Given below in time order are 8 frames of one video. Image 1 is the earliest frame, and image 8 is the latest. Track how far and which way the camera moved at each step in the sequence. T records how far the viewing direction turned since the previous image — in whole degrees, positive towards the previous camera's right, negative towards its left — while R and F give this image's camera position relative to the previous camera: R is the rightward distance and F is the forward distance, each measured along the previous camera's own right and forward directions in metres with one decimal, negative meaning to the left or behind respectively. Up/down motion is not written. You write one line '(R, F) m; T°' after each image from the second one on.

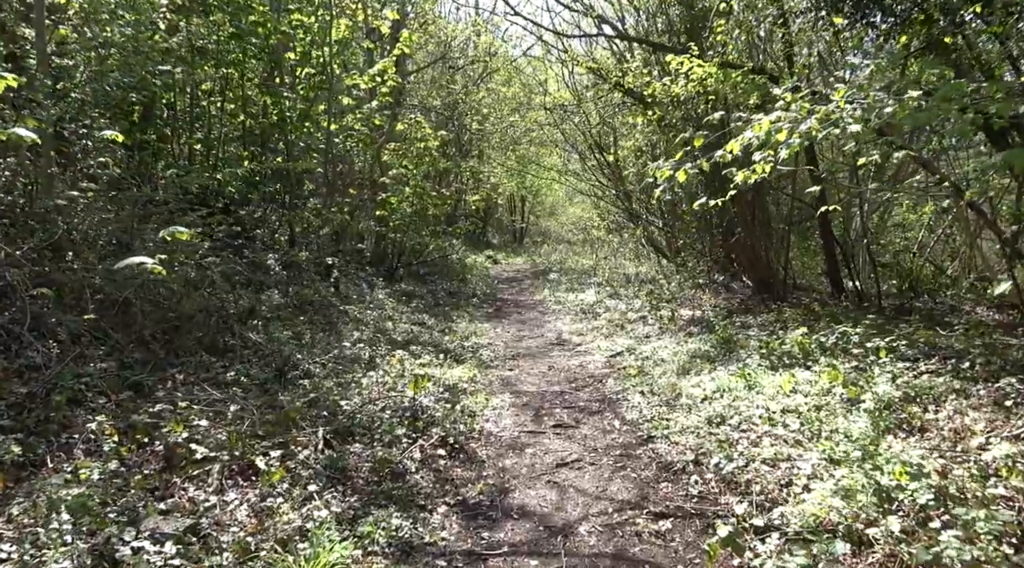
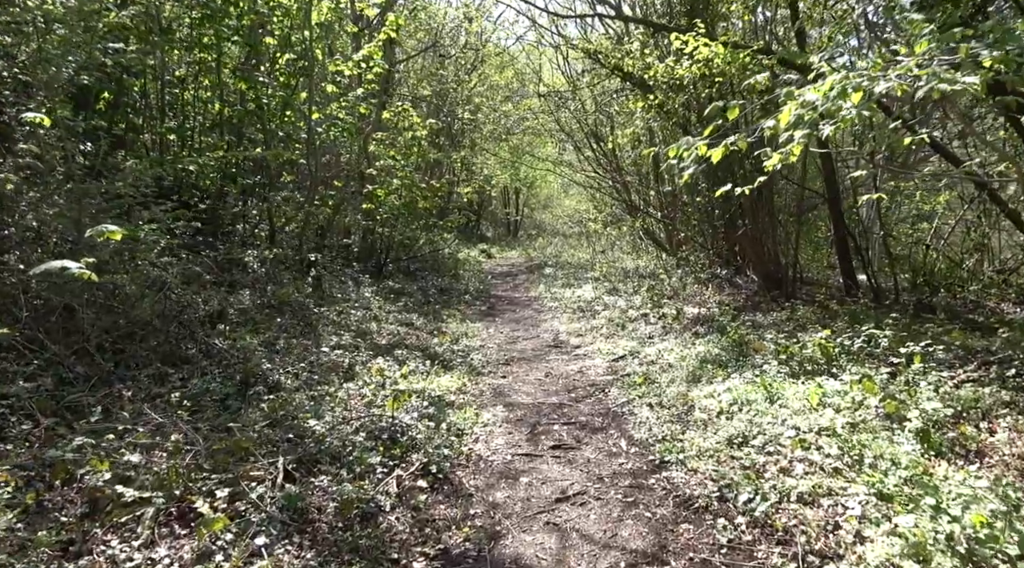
(0.0, +0.7) m; 0°
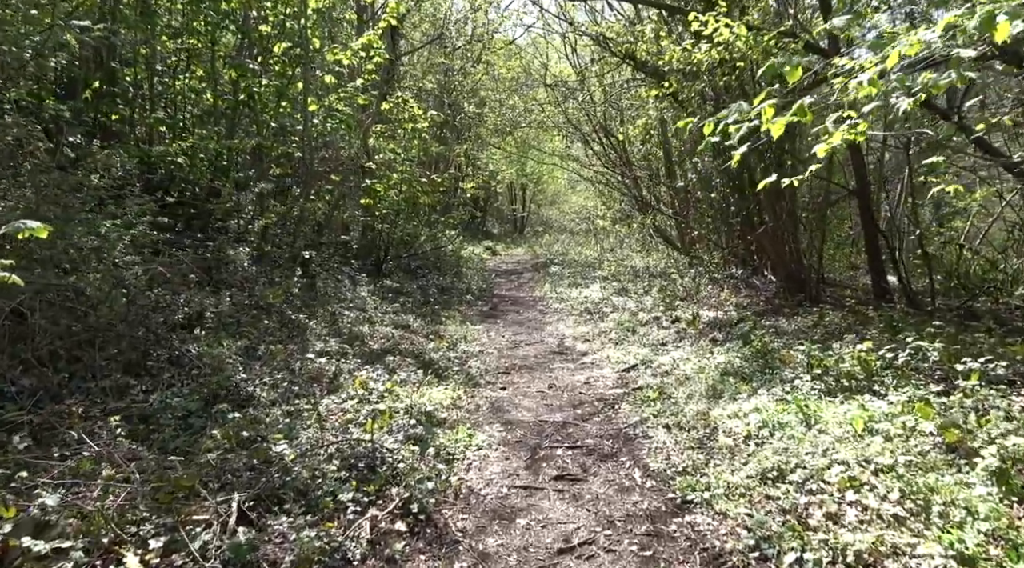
(+0.1, +0.7) m; -1°
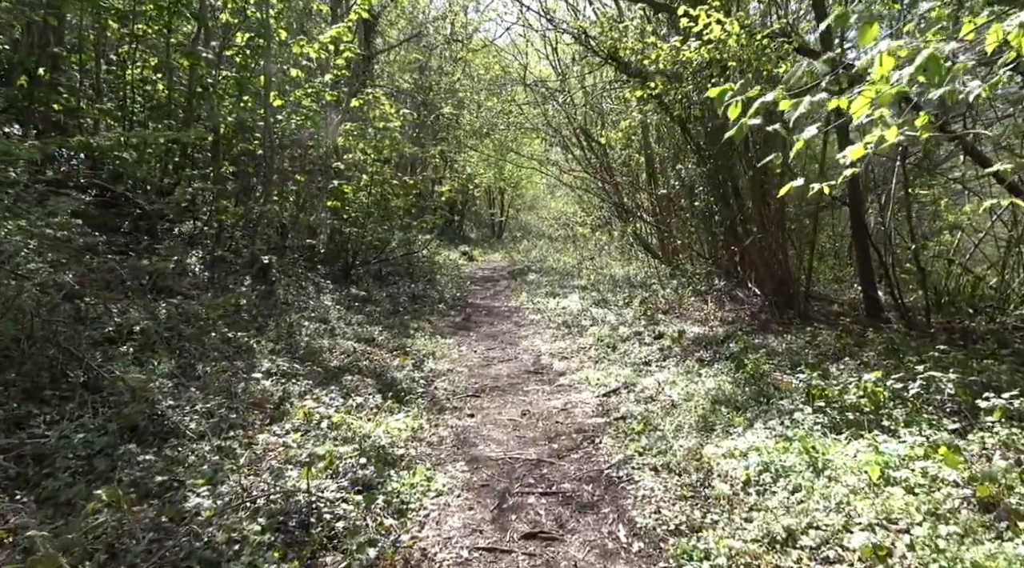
(+0.1, +0.7) m; +2°
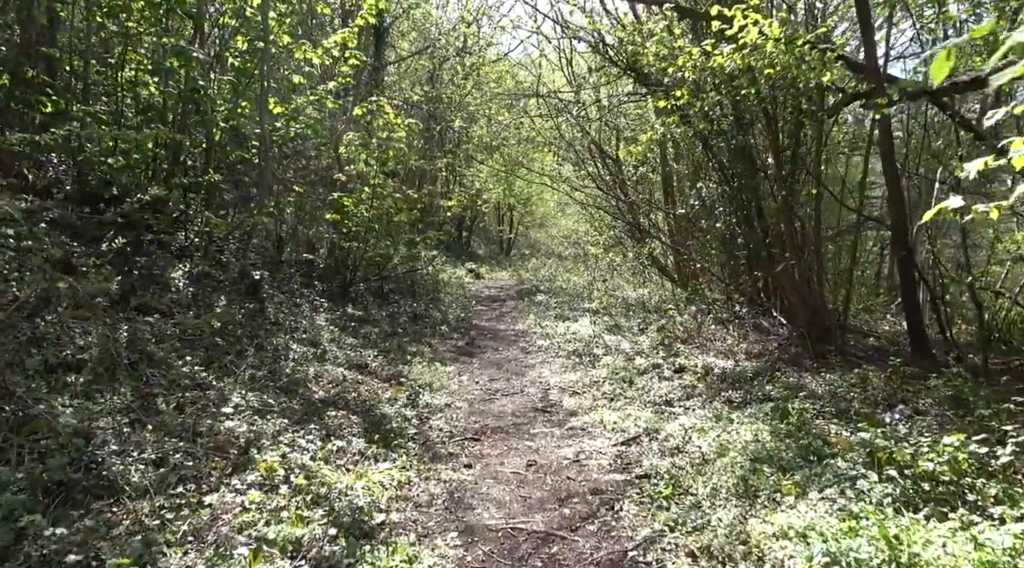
(0.0, +0.8) m; -1°
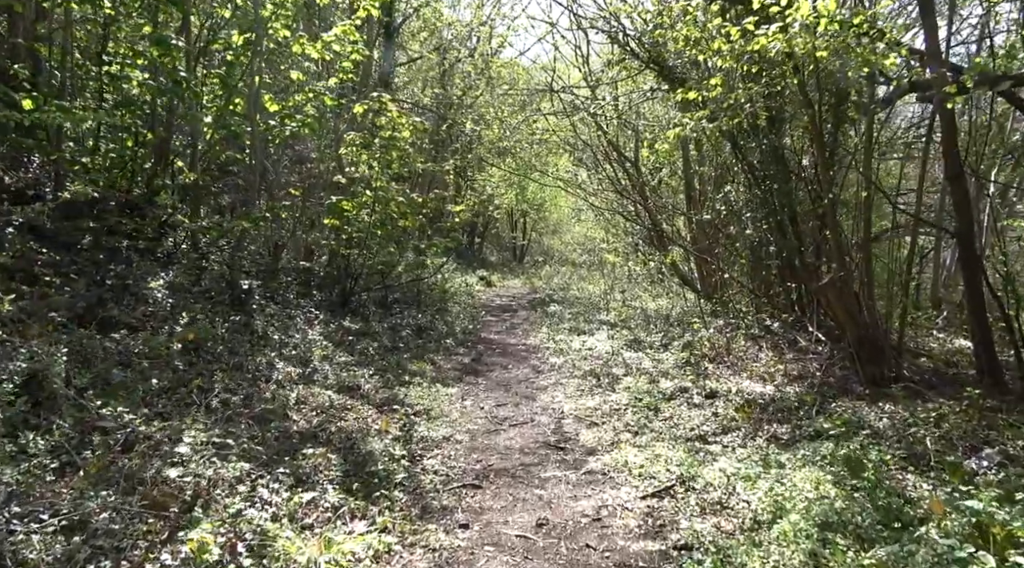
(0.0, +0.9) m; -1°
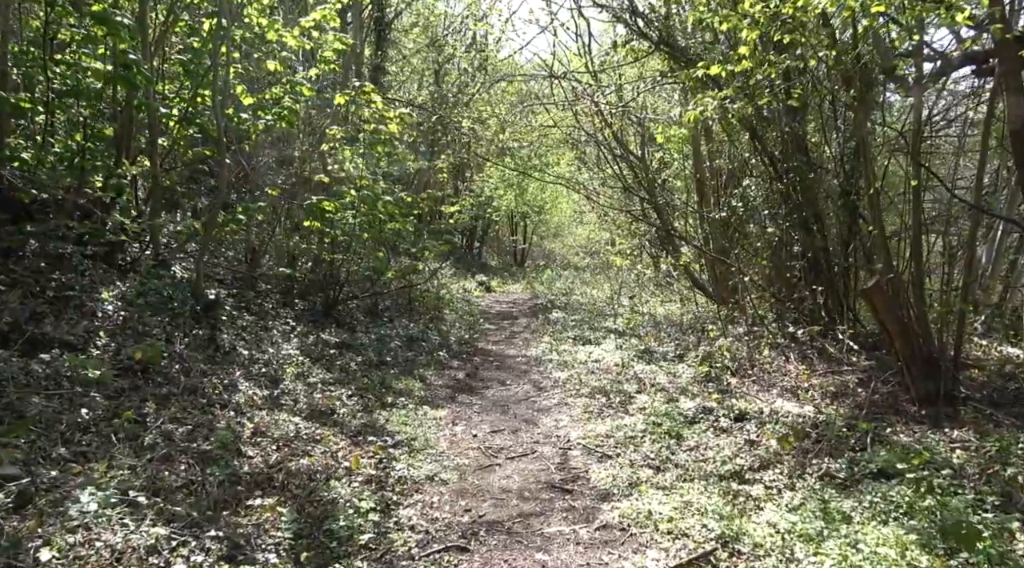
(0.0, +1.0) m; 0°
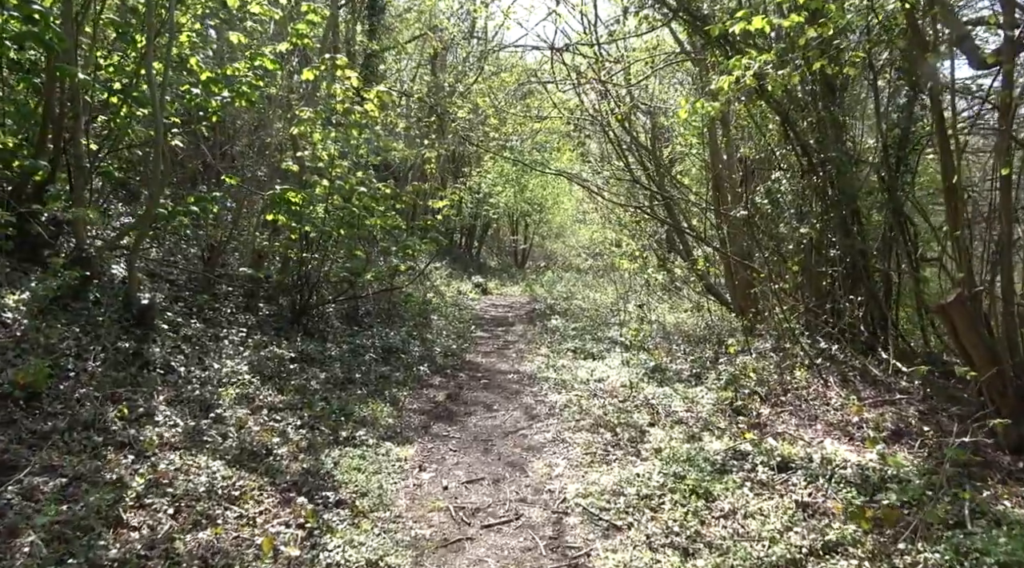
(+0.1, +1.4) m; 0°
